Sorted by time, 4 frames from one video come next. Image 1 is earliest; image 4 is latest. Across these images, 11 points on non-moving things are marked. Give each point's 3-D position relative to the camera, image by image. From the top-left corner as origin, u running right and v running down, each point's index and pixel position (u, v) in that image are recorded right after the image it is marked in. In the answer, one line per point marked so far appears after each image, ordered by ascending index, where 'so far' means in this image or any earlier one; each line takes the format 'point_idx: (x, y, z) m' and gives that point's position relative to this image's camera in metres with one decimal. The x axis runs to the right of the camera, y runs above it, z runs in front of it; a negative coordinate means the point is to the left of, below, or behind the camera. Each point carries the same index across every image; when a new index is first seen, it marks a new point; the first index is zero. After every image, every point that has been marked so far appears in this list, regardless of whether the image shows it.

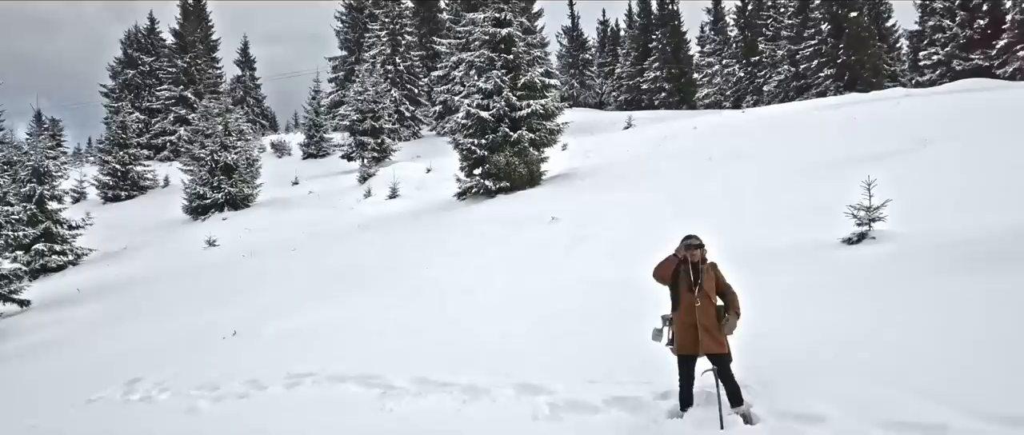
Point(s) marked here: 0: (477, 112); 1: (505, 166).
0: (-0.9, +2.6, +14.5) m
1: (-0.2, +1.2, +14.2) m
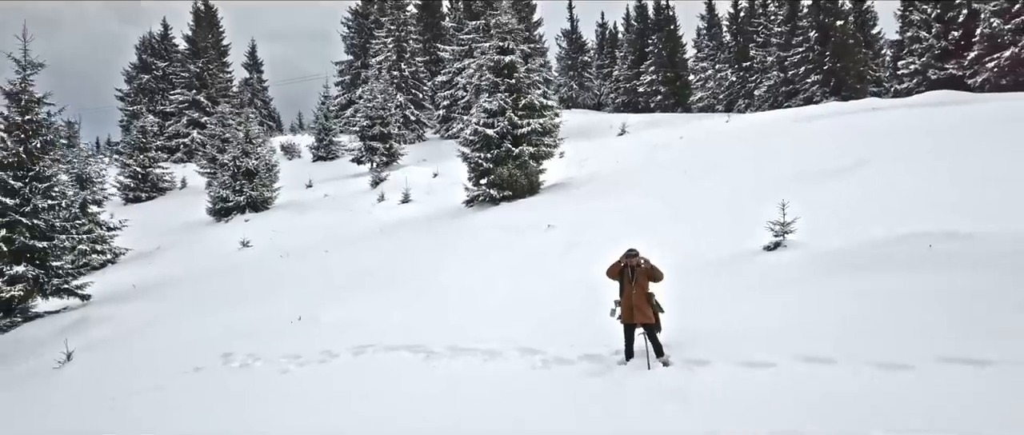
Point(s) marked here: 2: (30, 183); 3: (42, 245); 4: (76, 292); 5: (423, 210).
0: (-0.9, +2.5, +16.2) m
1: (-0.1, +1.1, +16.0) m
2: (-11.8, +0.9, +13.5) m
3: (-11.4, -0.7, +13.3) m
4: (-11.1, -1.9, +14.1) m
5: (-3.0, +0.2, +18.5) m
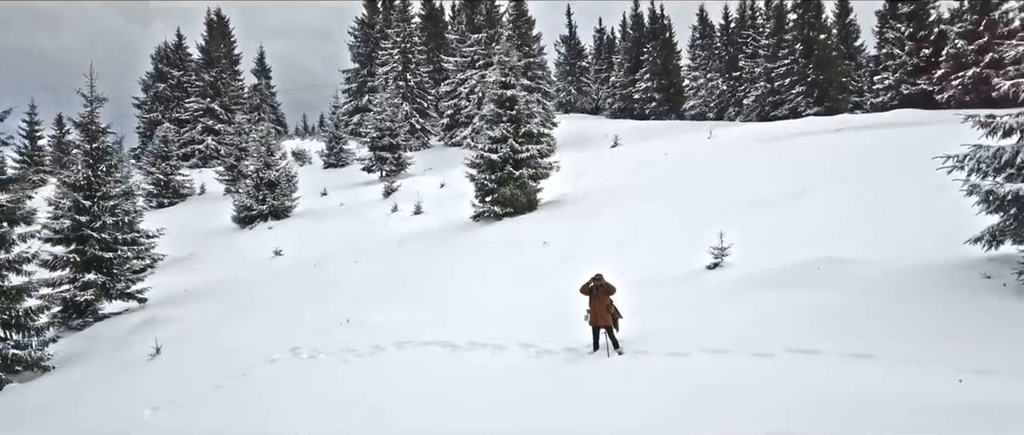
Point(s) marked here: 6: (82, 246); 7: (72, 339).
0: (-0.8, +2.1, +18.3) m
1: (-0.1, +0.7, +18.1) m
2: (-11.7, +0.5, +15.6) m
3: (-11.3, -1.1, +15.5) m
4: (-11.1, -2.3, +16.3) m
5: (-3.0, -0.2, +20.7) m
6: (-11.9, -0.8, +15.2) m
7: (-11.4, -3.2, +14.4) m
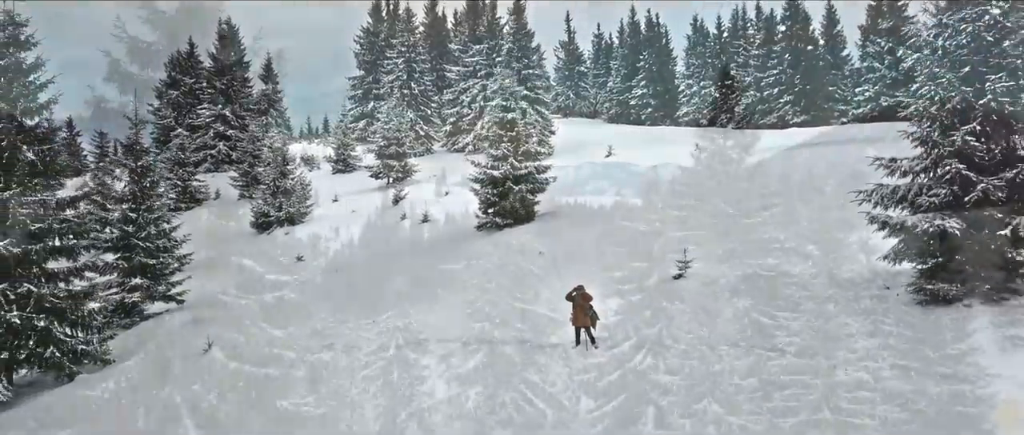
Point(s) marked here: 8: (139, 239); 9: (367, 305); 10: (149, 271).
0: (-0.8, +1.8, +20.2) m
1: (-0.1, +0.4, +20.0) m
2: (-11.7, +0.1, +17.5) m
3: (-11.3, -1.4, +17.4) m
4: (-11.1, -2.6, +18.1) m
5: (-2.9, -0.5, +22.6) m
6: (-11.9, -1.1, +17.1) m
7: (-11.4, -3.5, +16.2) m
8: (-11.7, -0.6, +17.3) m
9: (-4.2, -2.4, +15.2) m
10: (-11.5, -1.7, +17.5) m
